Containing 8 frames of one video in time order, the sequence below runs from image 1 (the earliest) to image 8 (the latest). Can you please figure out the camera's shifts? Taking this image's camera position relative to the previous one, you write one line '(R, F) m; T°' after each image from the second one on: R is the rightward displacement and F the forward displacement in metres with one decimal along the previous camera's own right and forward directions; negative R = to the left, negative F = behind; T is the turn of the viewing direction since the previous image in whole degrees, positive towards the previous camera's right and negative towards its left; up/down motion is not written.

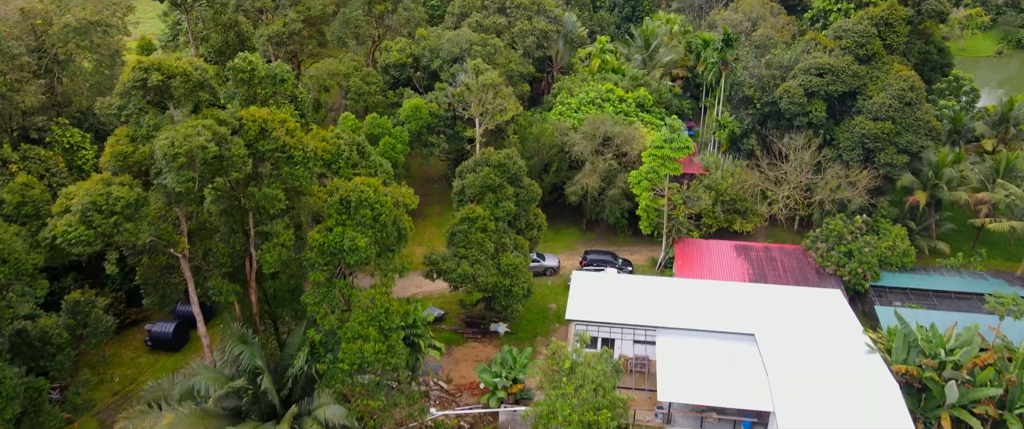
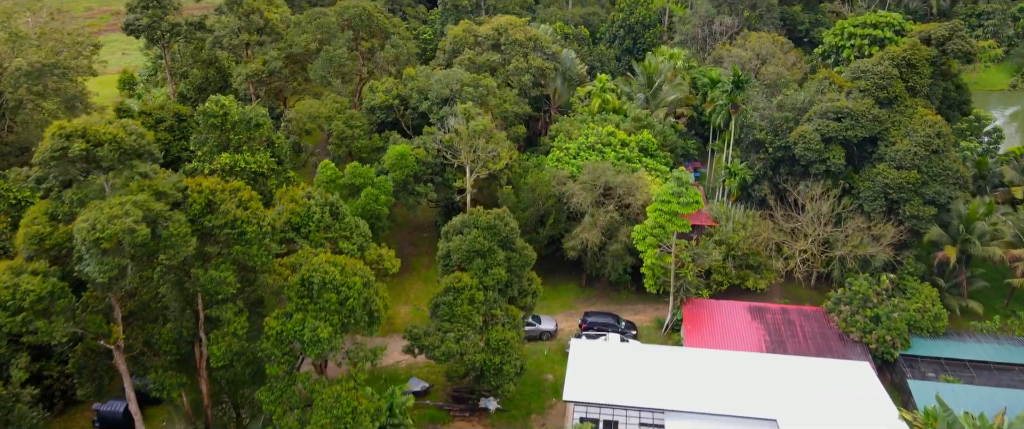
(+0.2, +2.0) m; 0°
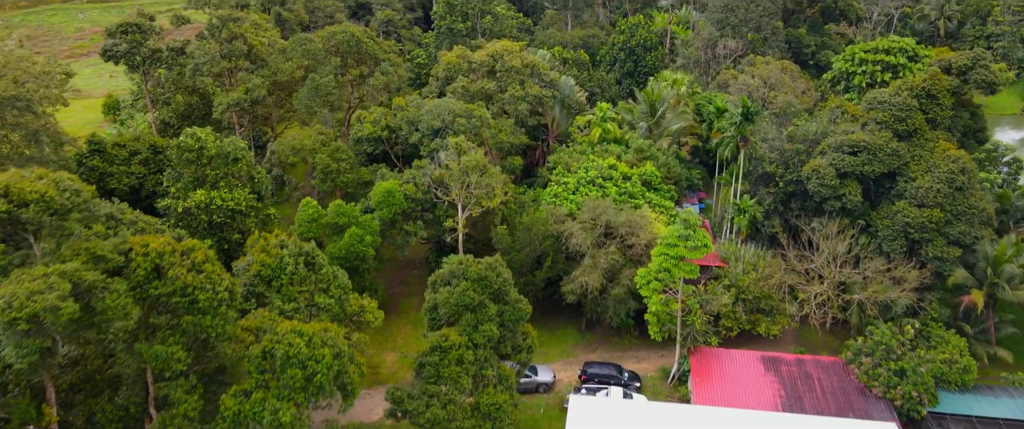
(+0.2, +1.5) m; 0°
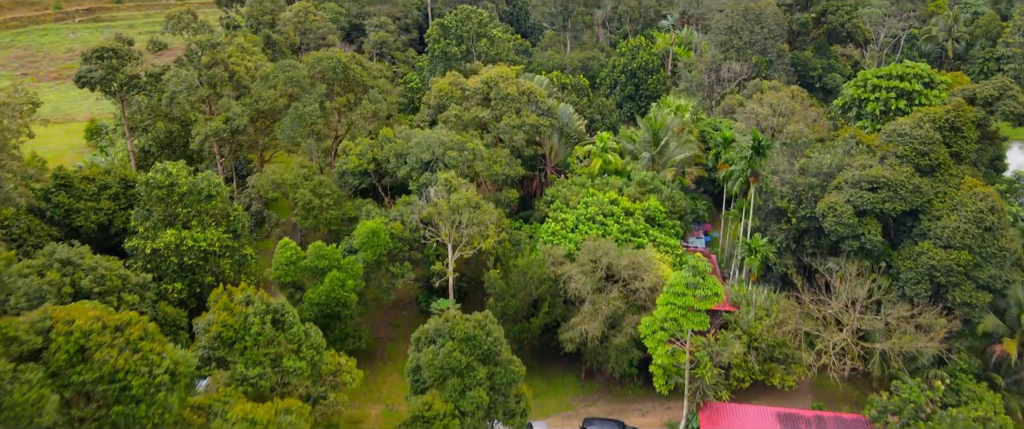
(+0.2, +1.5) m; 0°
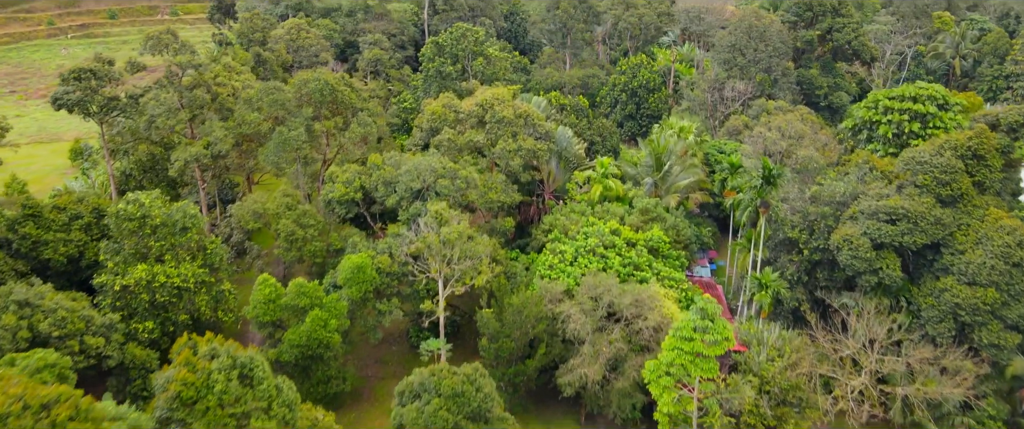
(+0.1, +1.3) m; 0°
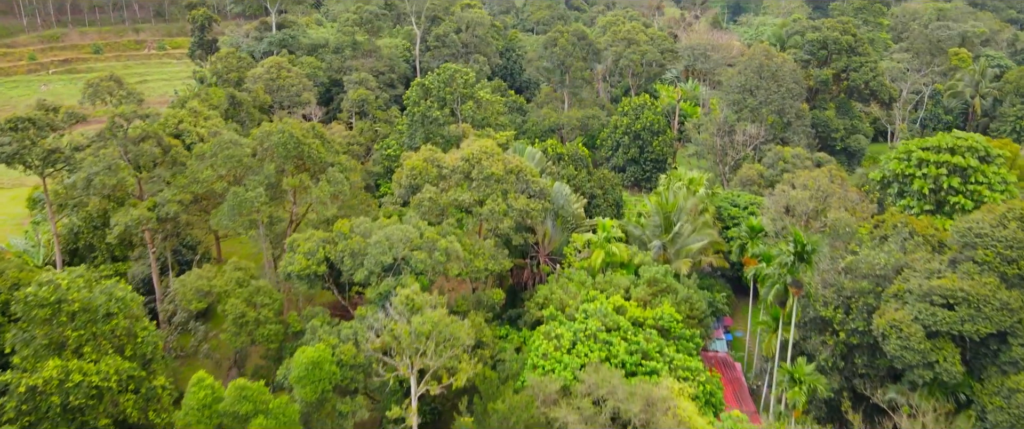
(+0.3, +3.0) m; 0°
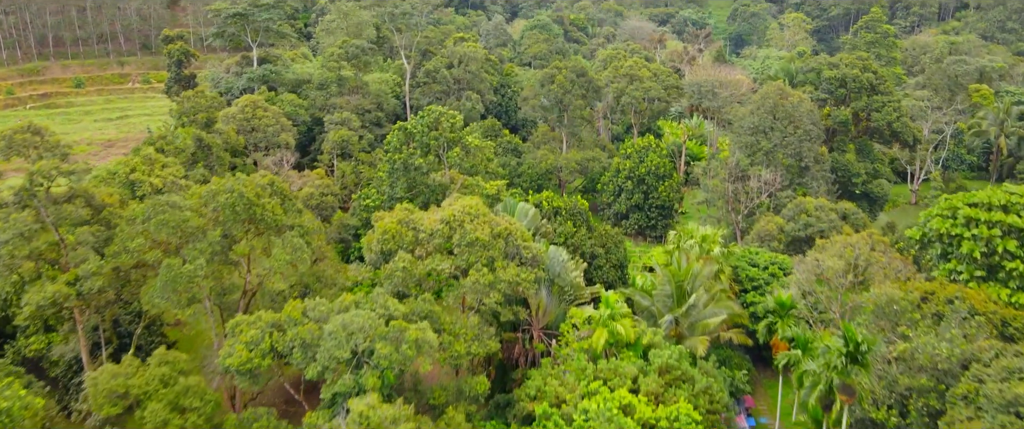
(+0.3, +3.1) m; 0°
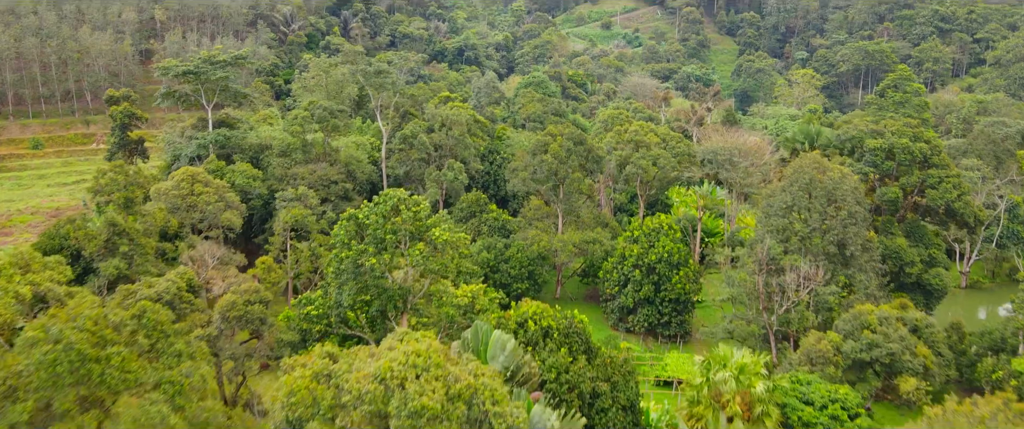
(+0.6, +5.9) m; 0°
